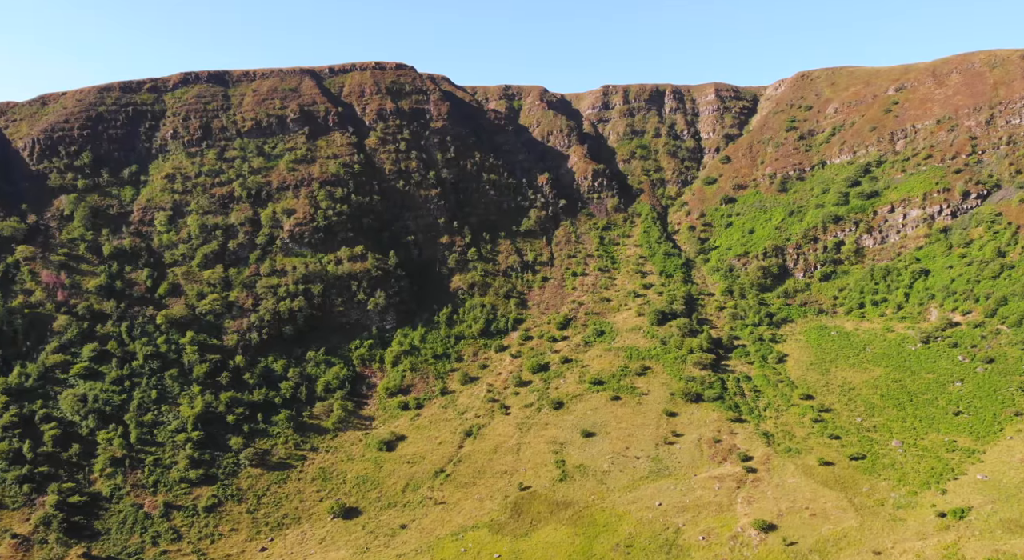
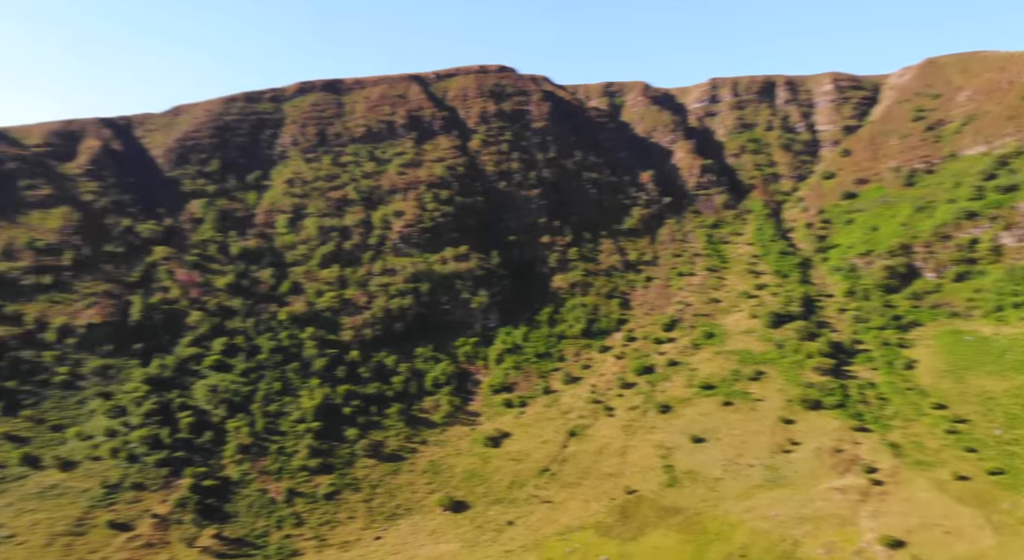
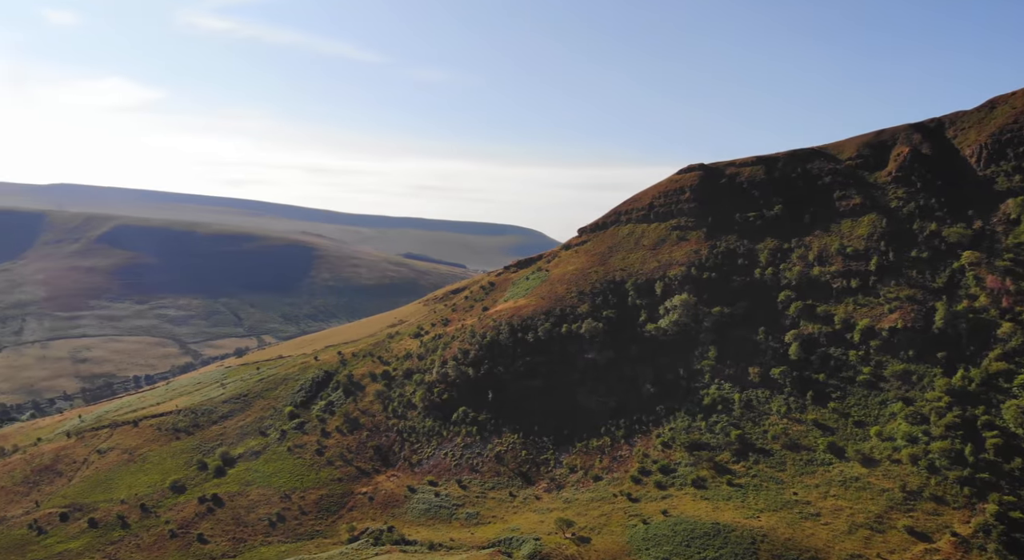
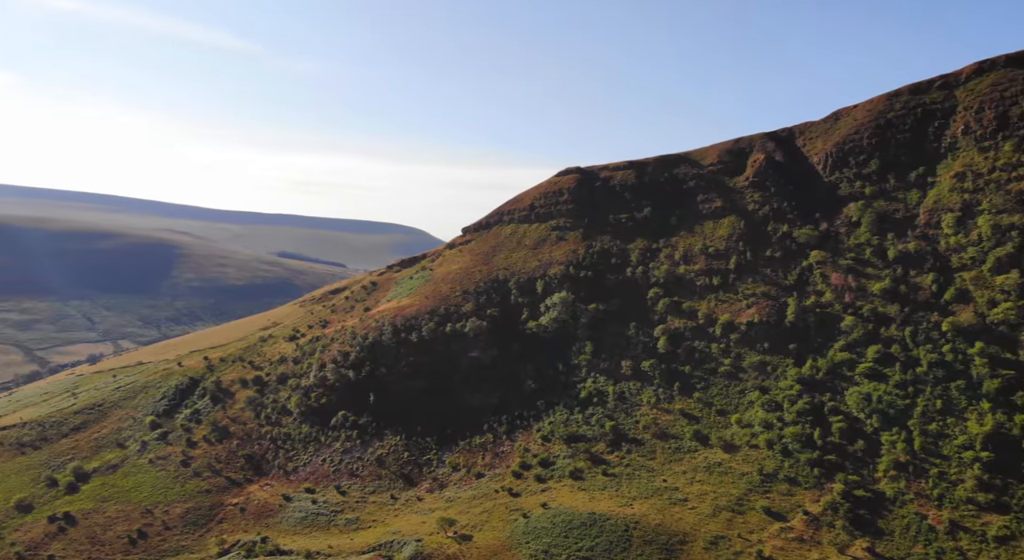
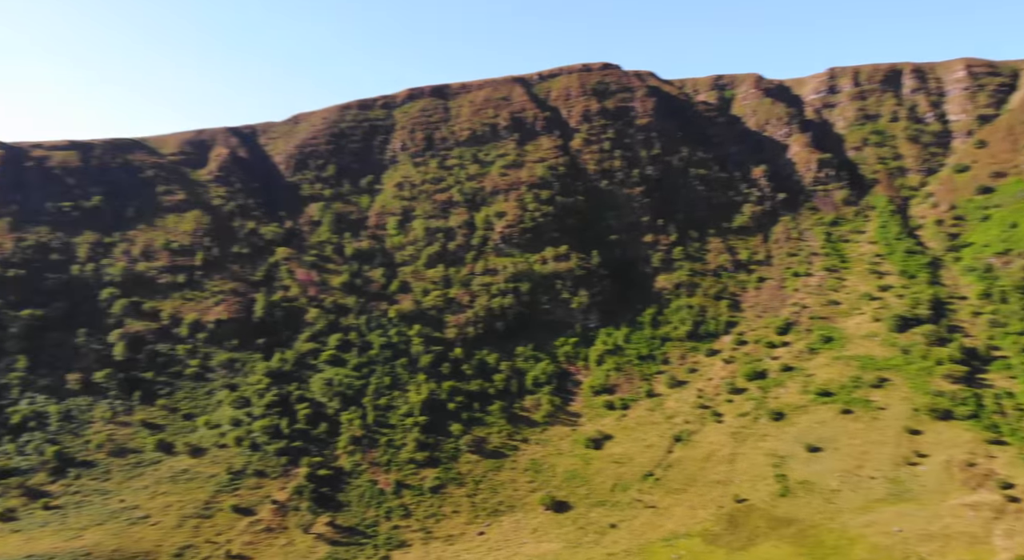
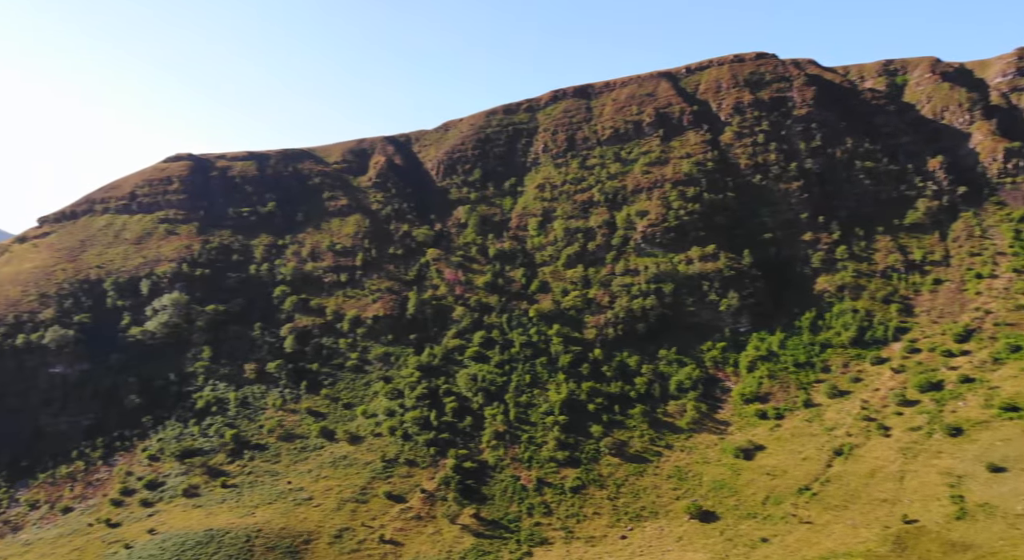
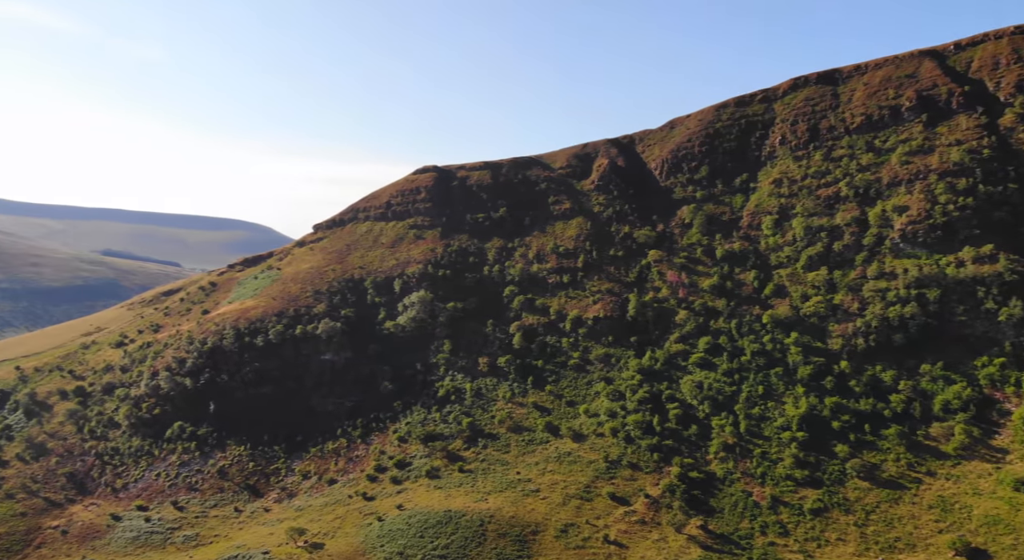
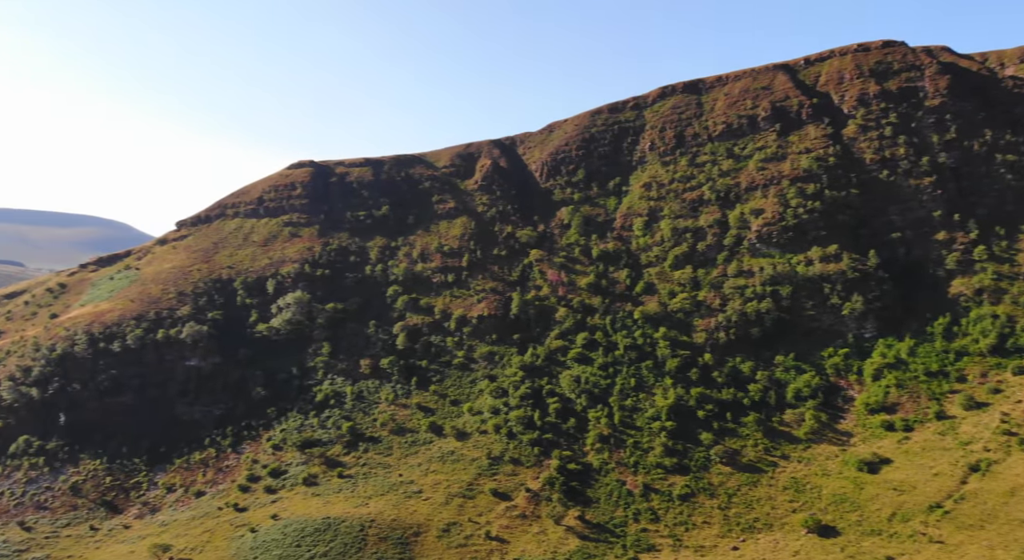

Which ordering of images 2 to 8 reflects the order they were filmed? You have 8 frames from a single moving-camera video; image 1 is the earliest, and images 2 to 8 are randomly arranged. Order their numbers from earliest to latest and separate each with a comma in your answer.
2, 5, 6, 8, 7, 4, 3
